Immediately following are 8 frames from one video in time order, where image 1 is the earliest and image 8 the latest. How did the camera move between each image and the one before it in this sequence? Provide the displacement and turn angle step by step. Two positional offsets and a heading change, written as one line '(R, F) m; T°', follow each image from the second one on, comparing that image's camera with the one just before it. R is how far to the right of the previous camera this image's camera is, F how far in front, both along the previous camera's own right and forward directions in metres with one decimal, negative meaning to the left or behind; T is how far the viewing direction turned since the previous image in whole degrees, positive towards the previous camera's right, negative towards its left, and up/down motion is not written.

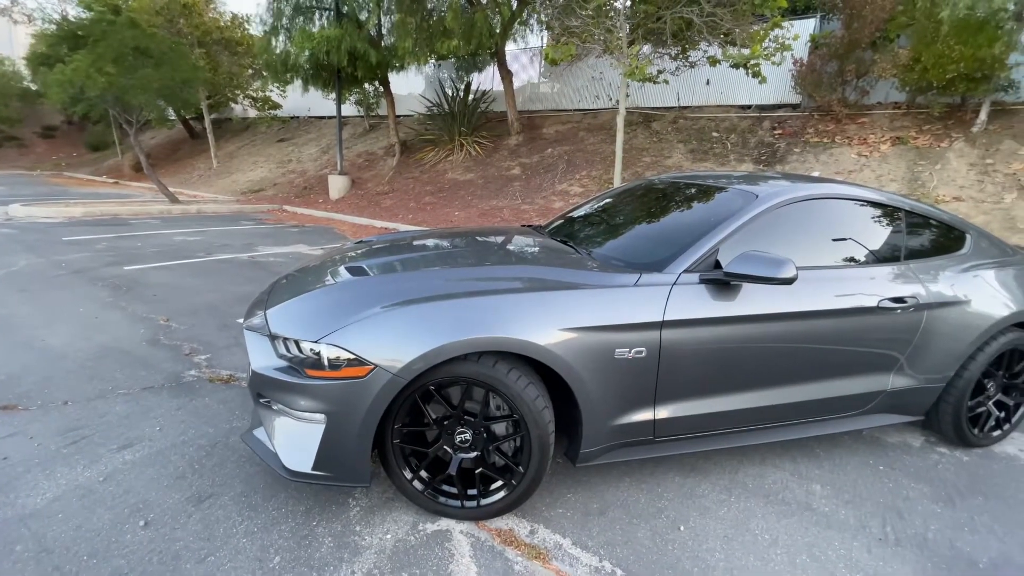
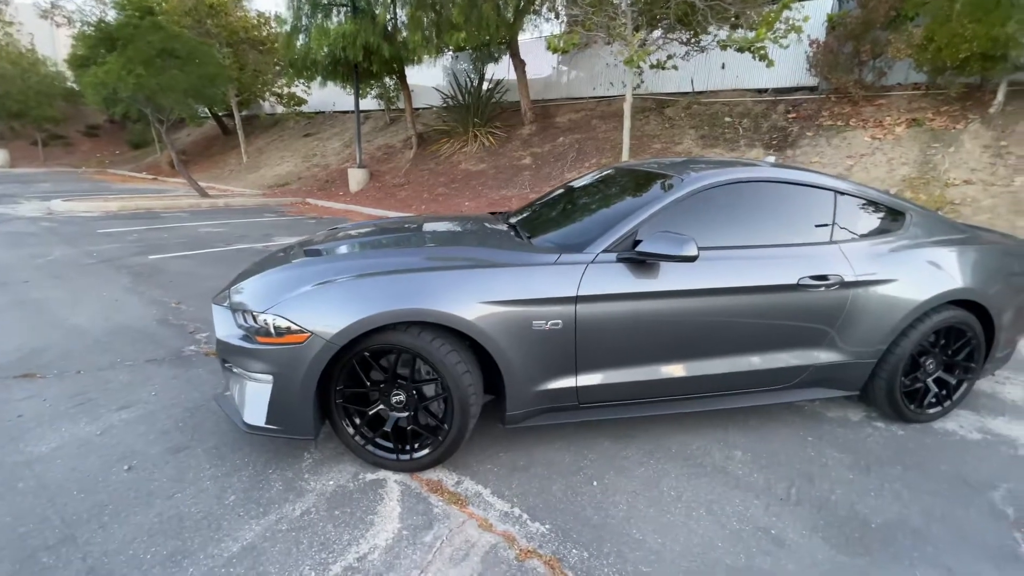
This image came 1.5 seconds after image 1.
(+0.6, -0.2) m; -3°
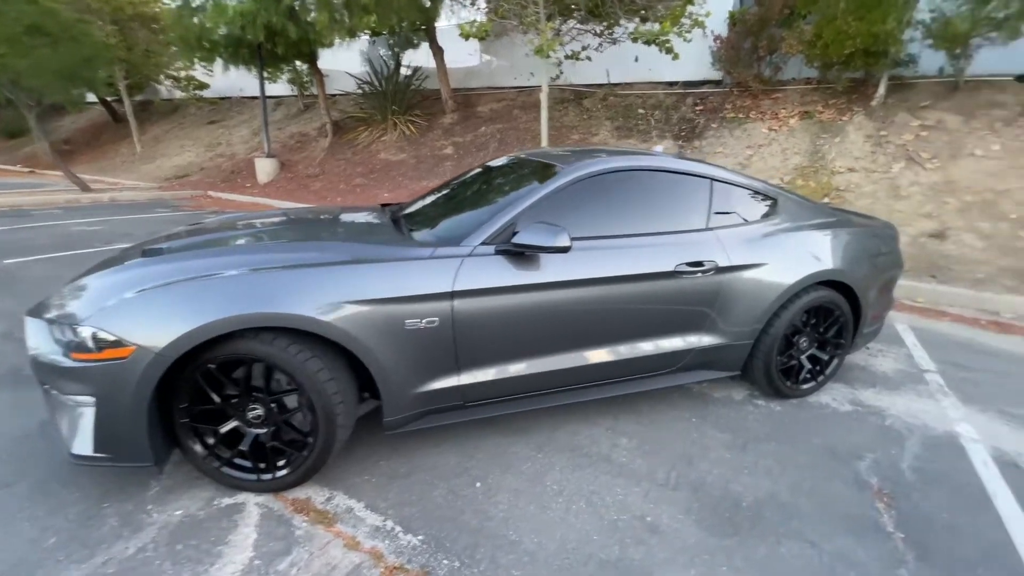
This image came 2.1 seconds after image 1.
(+0.4, +0.1) m; +8°
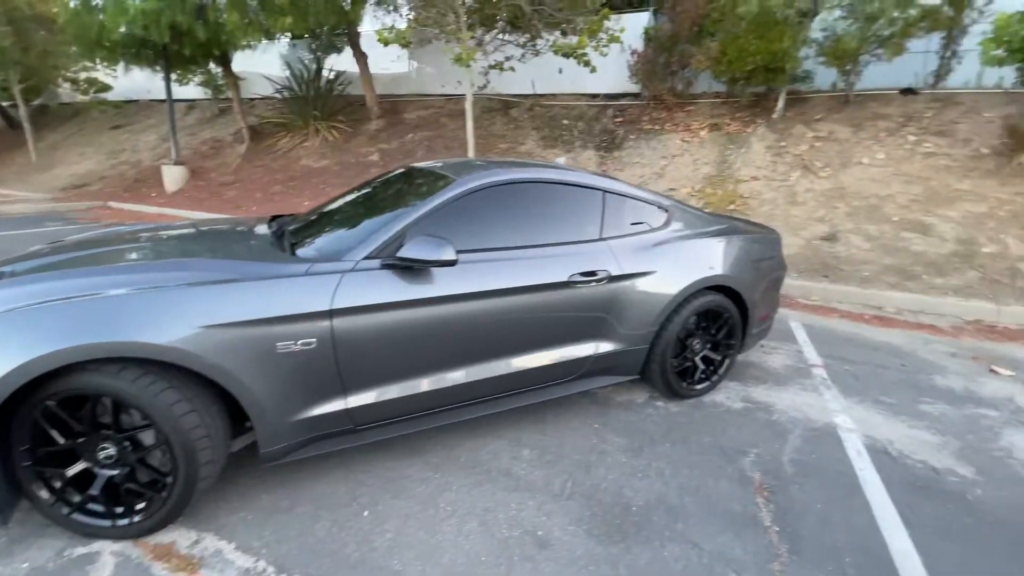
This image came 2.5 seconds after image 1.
(+0.3, 0.0) m; +7°
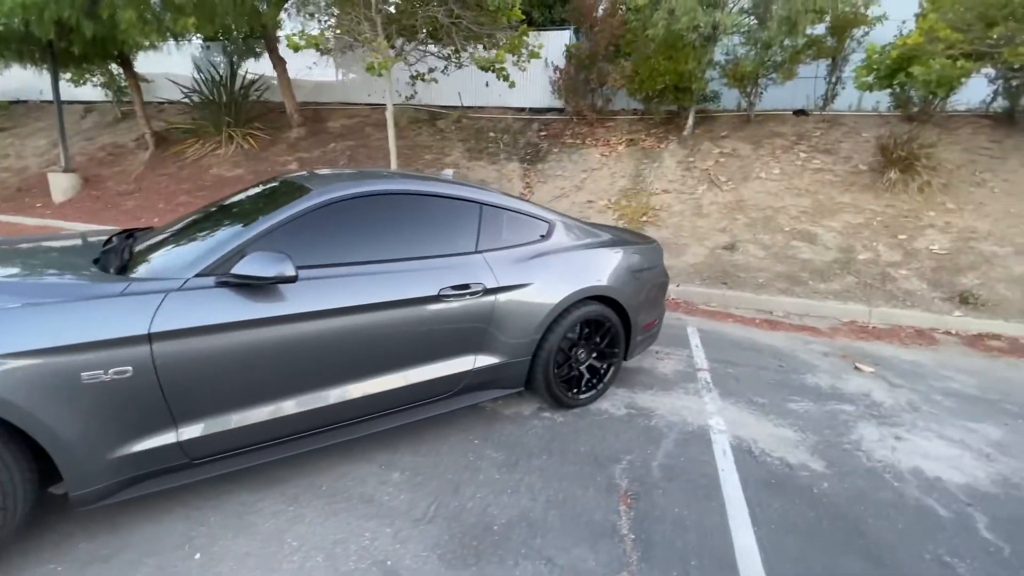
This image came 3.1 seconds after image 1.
(+0.5, 0.0) m; +7°
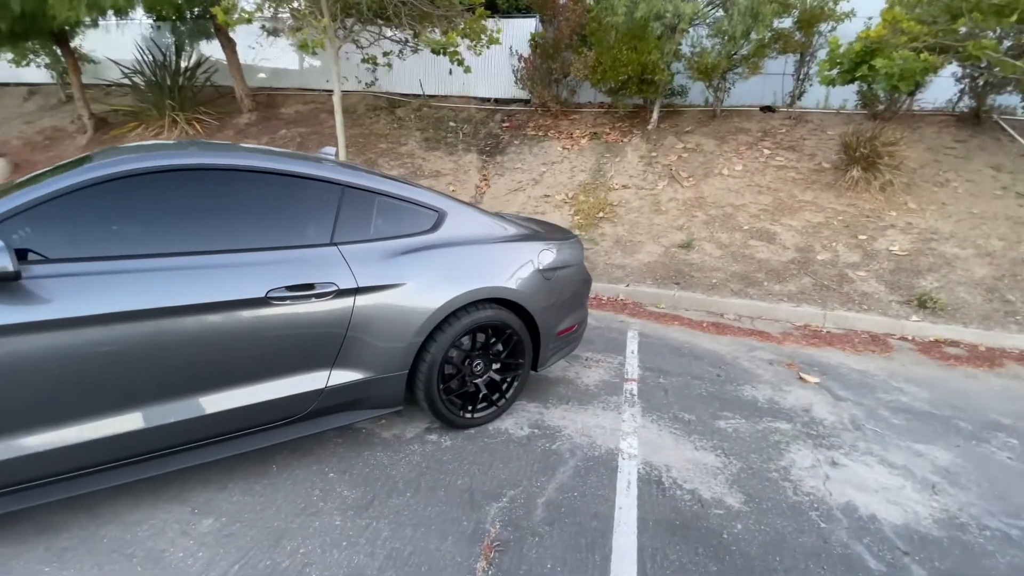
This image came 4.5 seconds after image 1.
(+0.7, +0.5) m; +2°
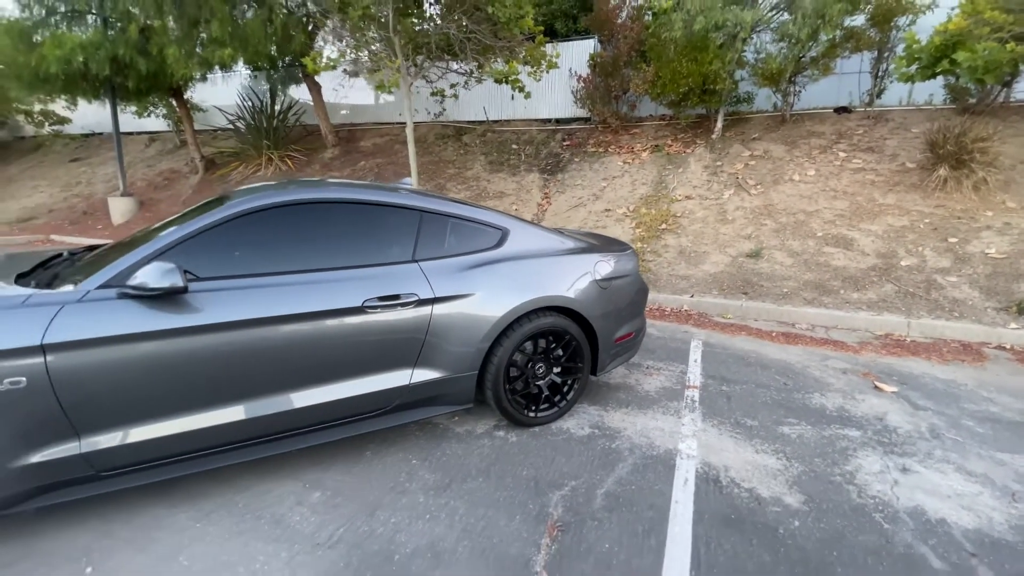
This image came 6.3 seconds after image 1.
(+0.1, -0.3) m; -8°
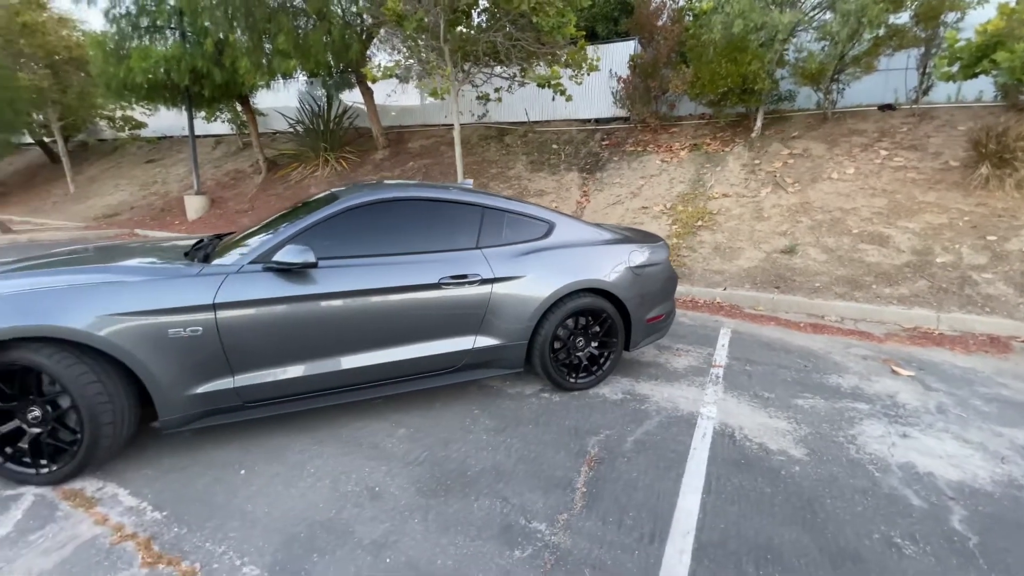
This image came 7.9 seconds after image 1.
(-0.1, -0.6) m; -4°
